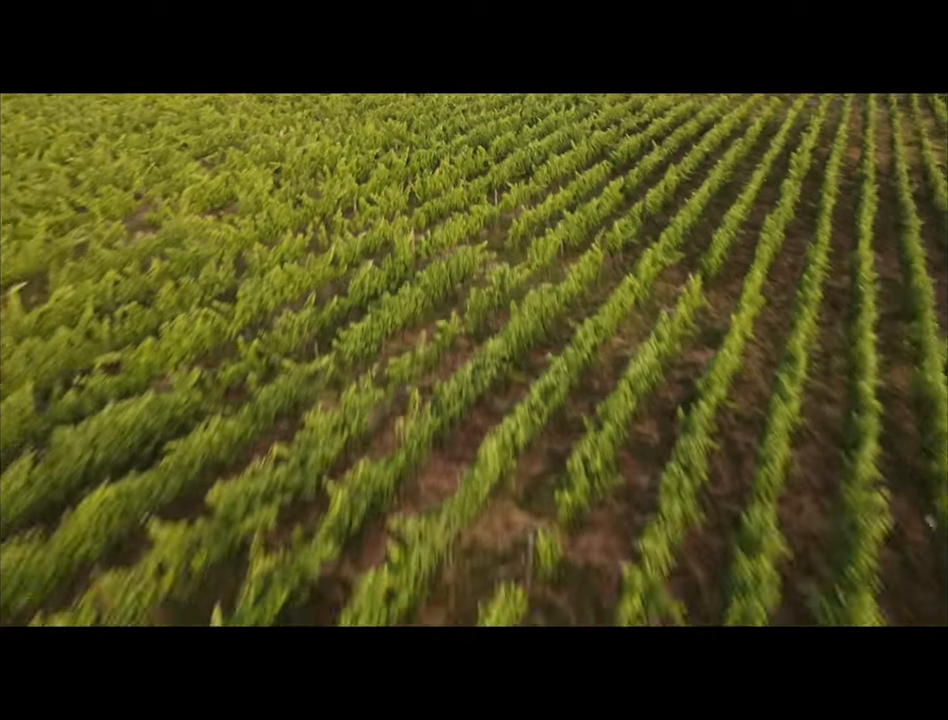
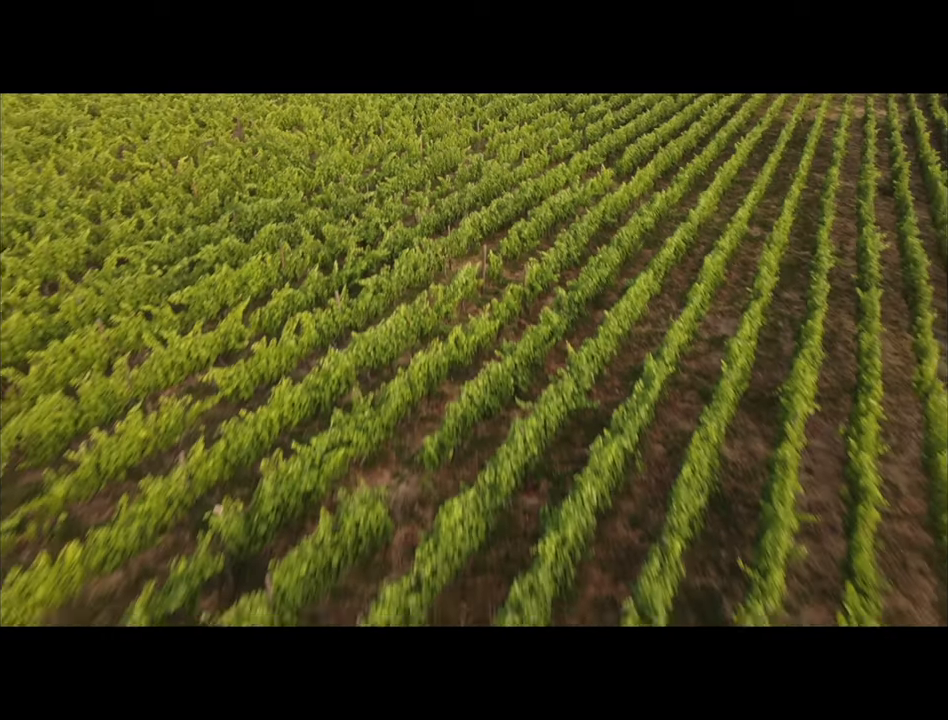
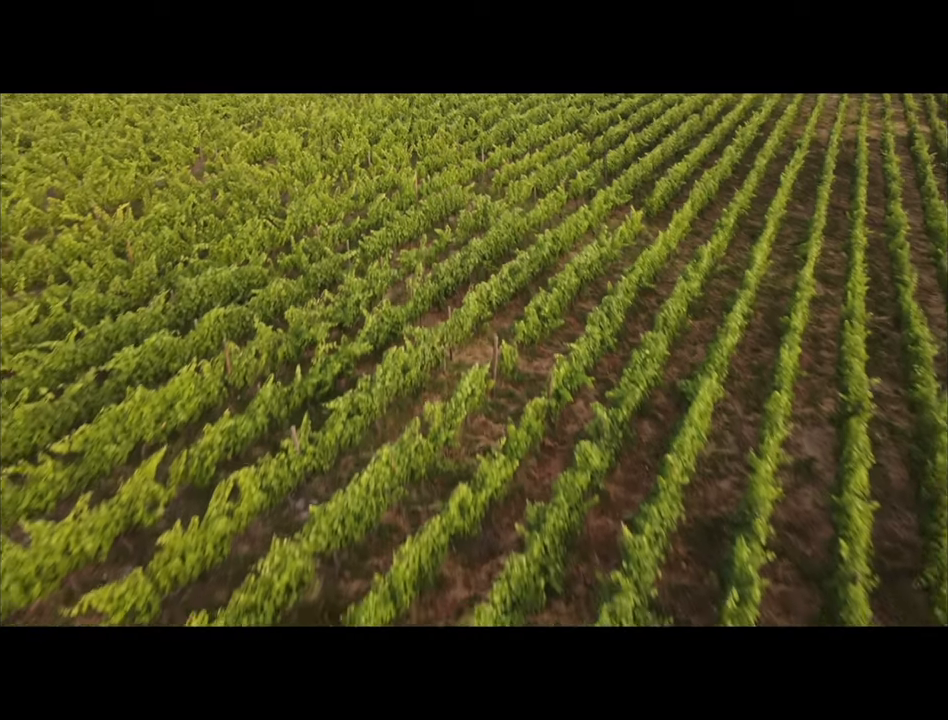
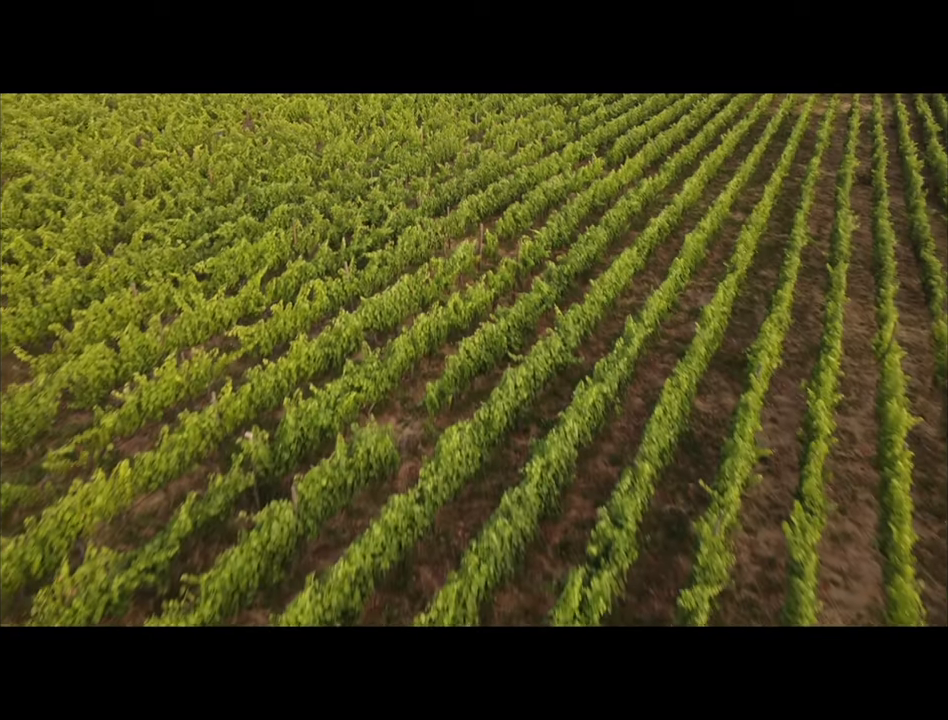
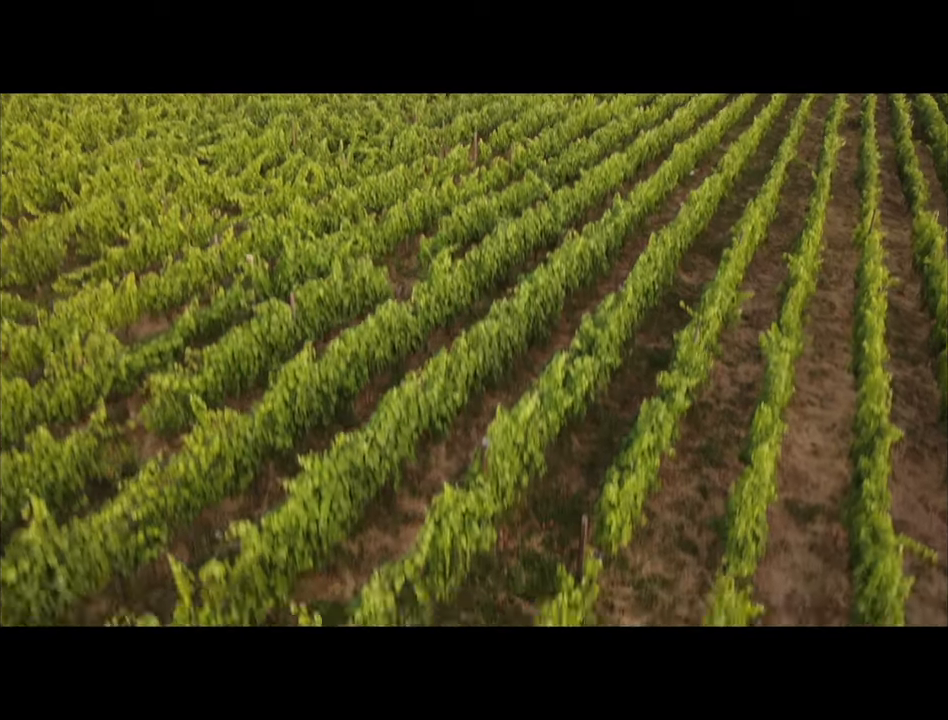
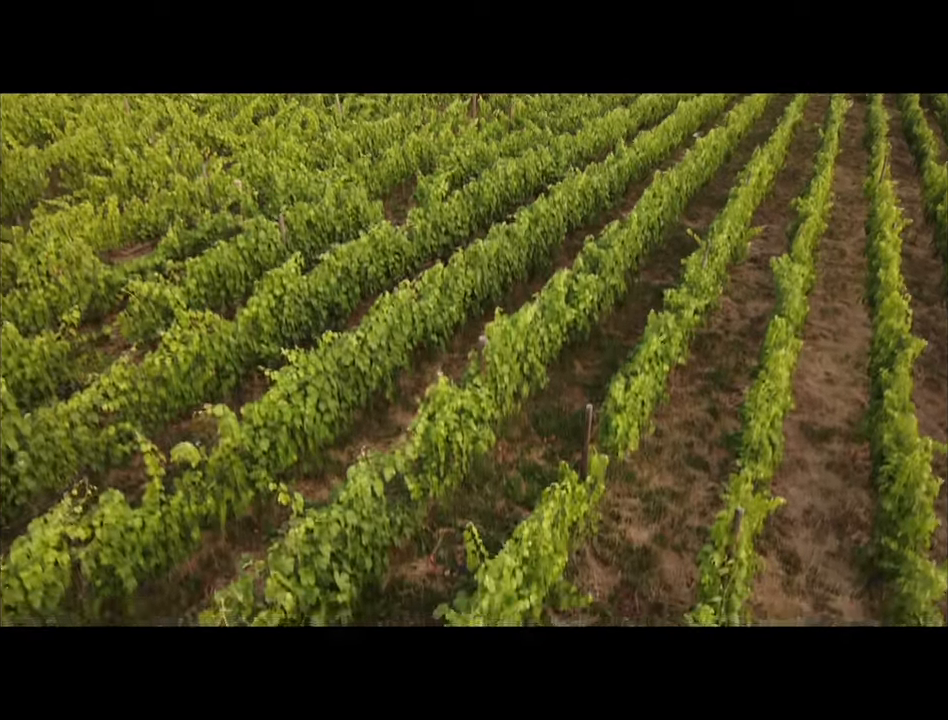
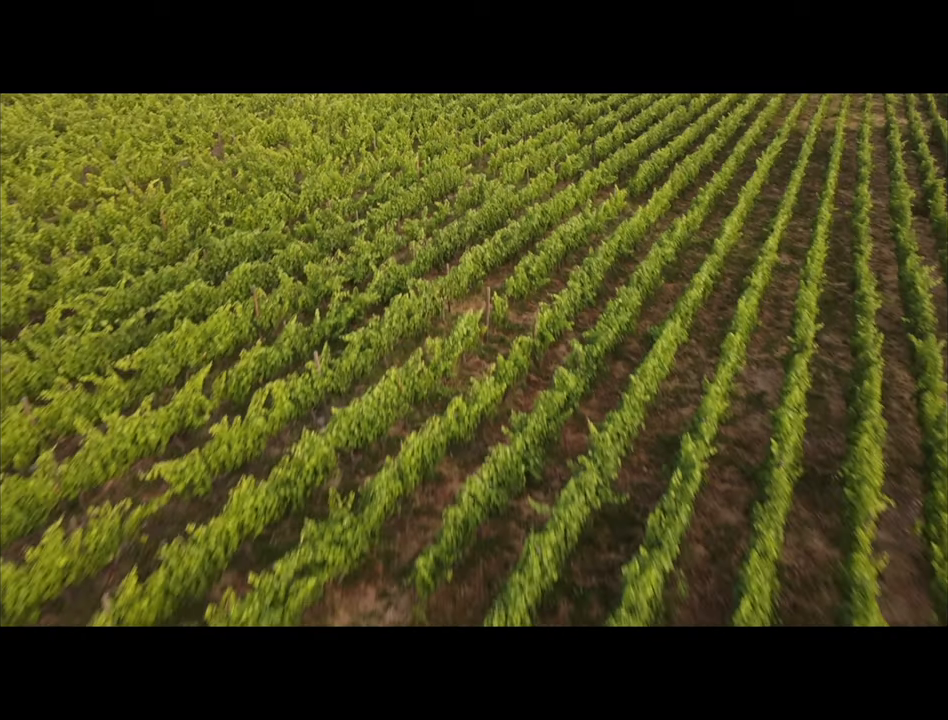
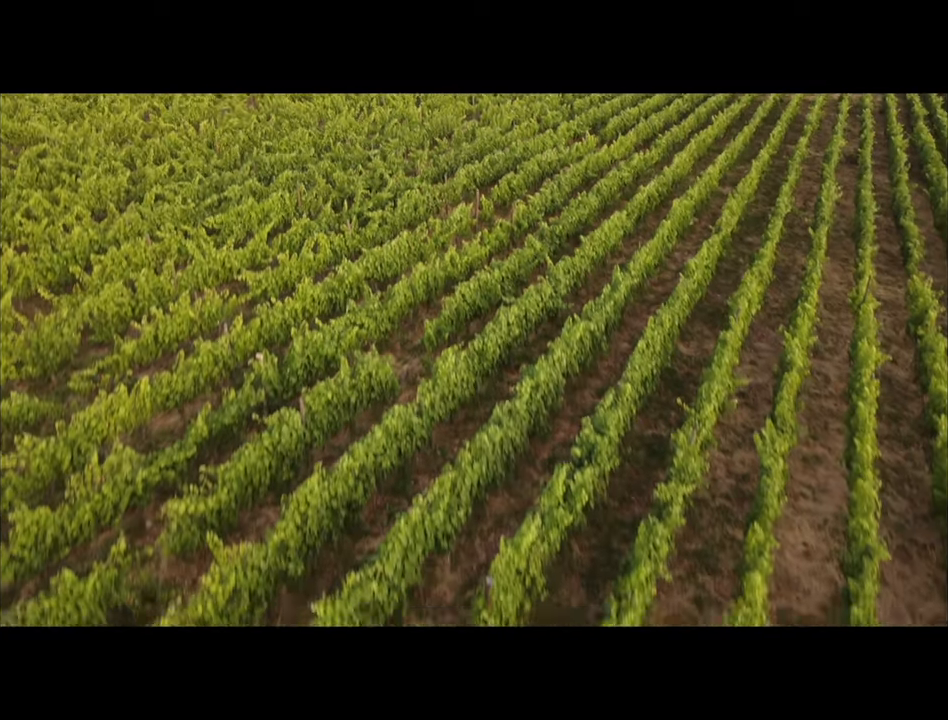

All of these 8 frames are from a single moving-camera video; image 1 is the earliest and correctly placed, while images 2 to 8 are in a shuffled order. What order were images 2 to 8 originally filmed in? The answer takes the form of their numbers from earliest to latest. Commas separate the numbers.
3, 7, 2, 4, 8, 5, 6
